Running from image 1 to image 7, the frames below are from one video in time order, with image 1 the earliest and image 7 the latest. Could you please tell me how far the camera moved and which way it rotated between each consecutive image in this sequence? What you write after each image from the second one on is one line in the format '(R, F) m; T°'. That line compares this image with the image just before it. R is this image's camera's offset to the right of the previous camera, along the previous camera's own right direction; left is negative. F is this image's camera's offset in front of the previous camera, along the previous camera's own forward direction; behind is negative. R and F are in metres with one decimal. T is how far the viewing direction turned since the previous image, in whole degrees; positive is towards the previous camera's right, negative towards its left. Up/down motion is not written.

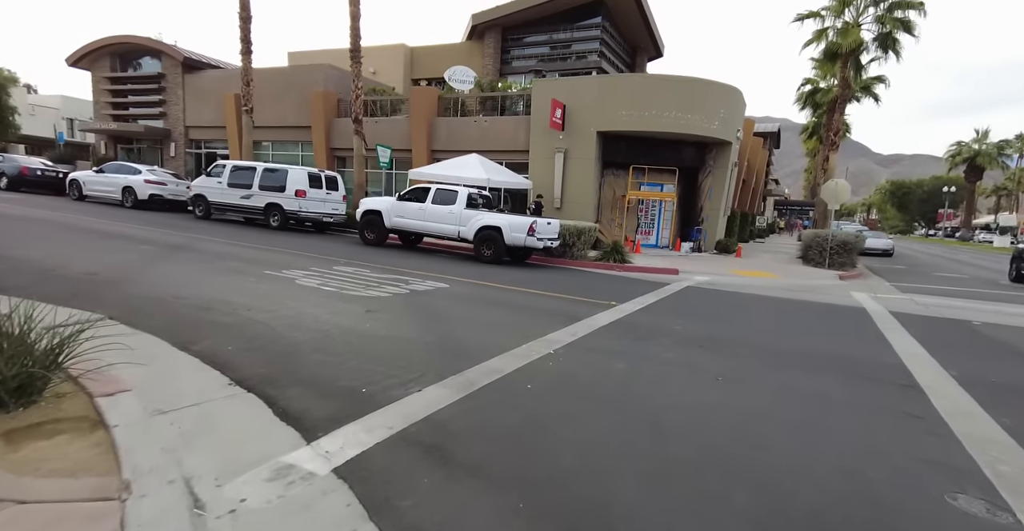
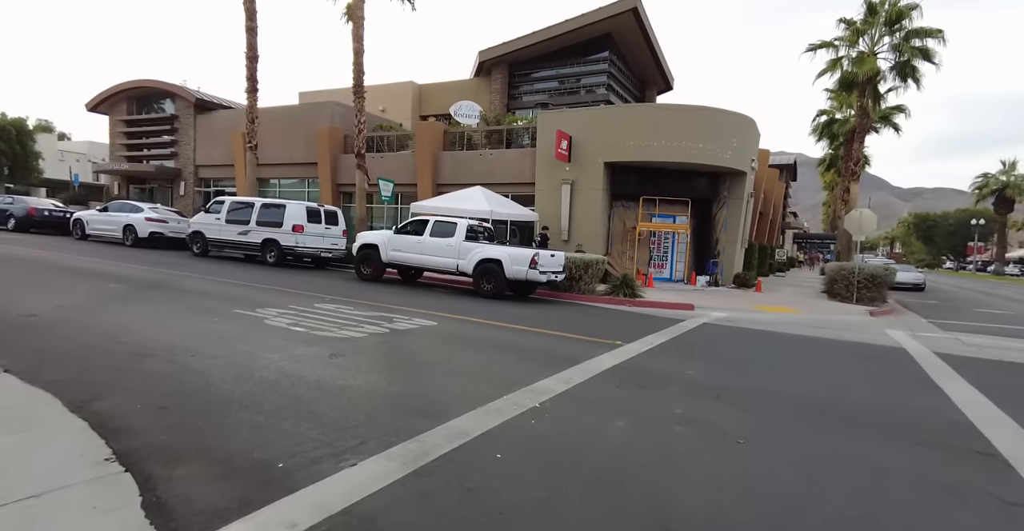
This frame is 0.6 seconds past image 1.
(+0.3, +0.8) m; -2°
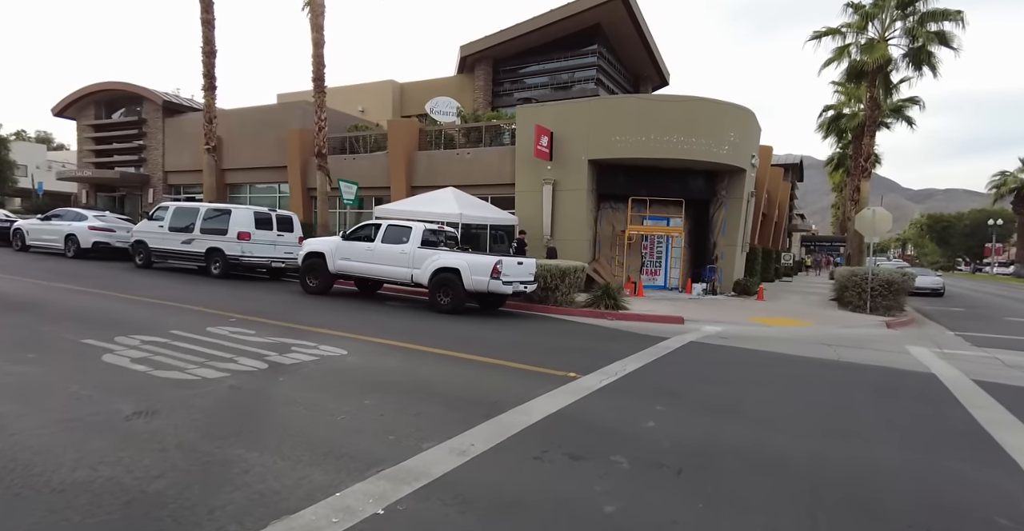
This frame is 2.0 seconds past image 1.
(+1.0, +1.7) m; -1°
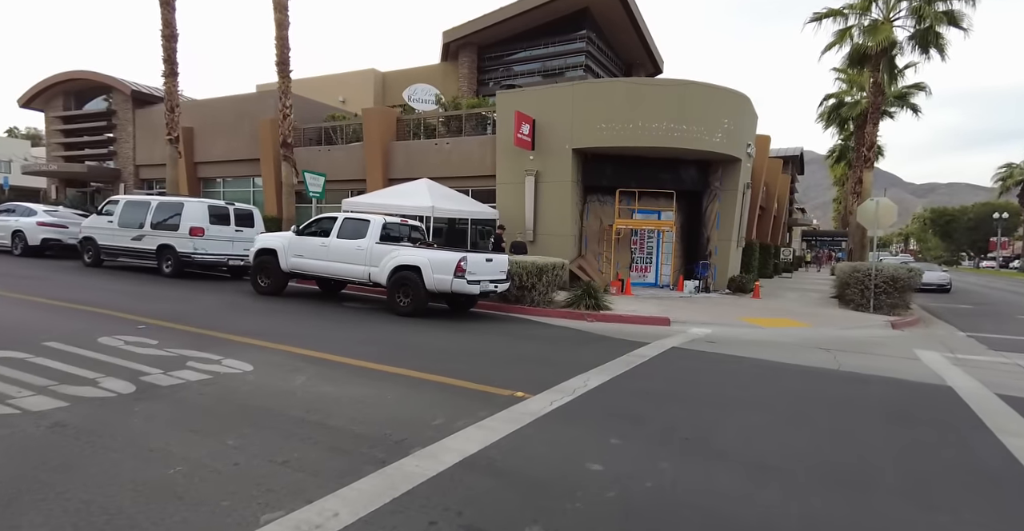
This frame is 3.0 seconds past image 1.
(+0.7, +1.1) m; 0°
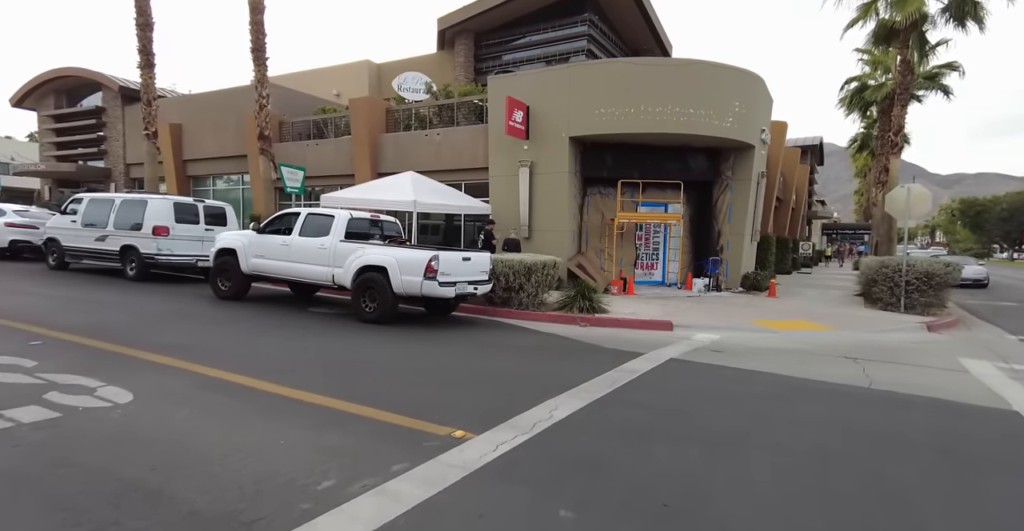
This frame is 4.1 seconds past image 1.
(+0.6, +1.2) m; -2°
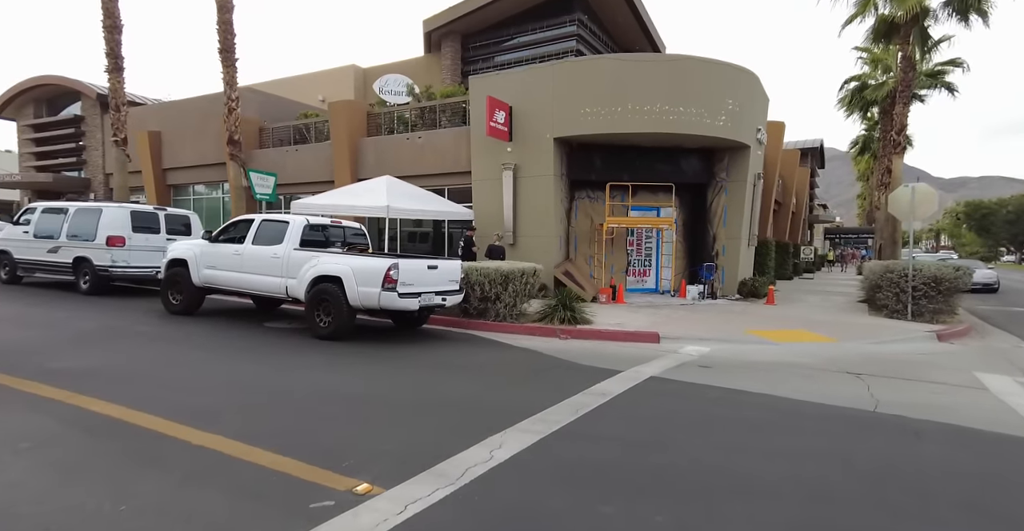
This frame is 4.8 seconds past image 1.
(+0.5, +0.8) m; 0°
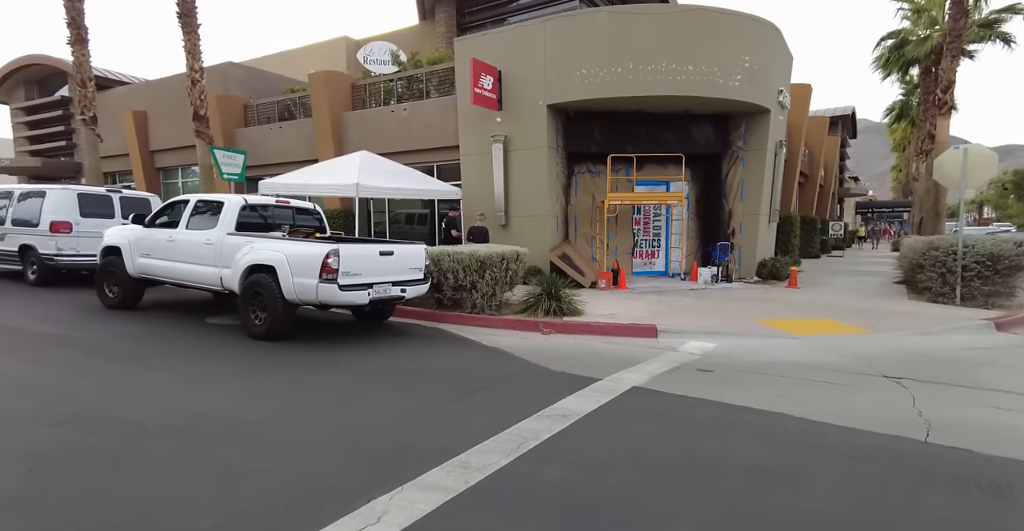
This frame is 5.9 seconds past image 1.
(+0.8, +1.3) m; -2°
